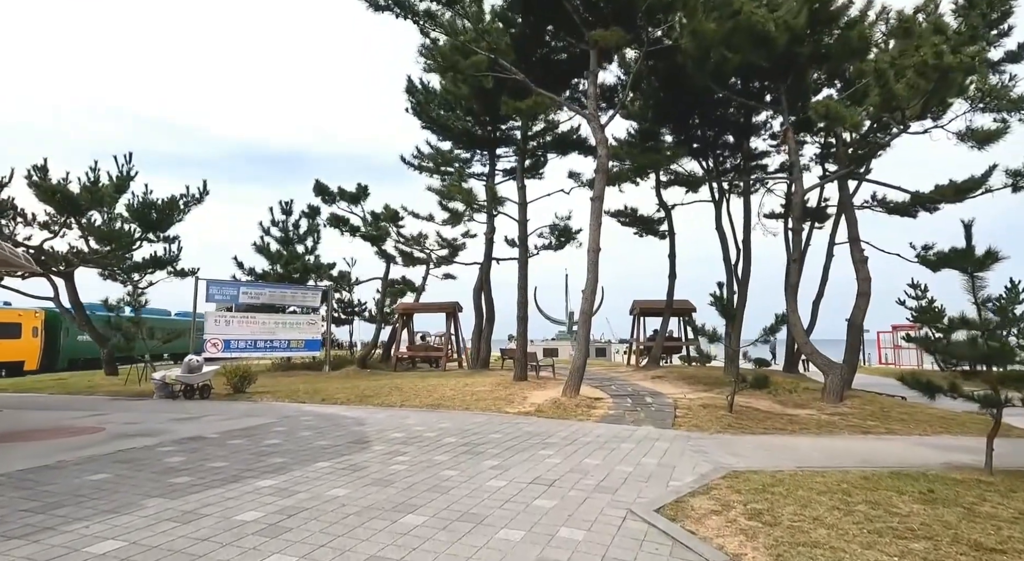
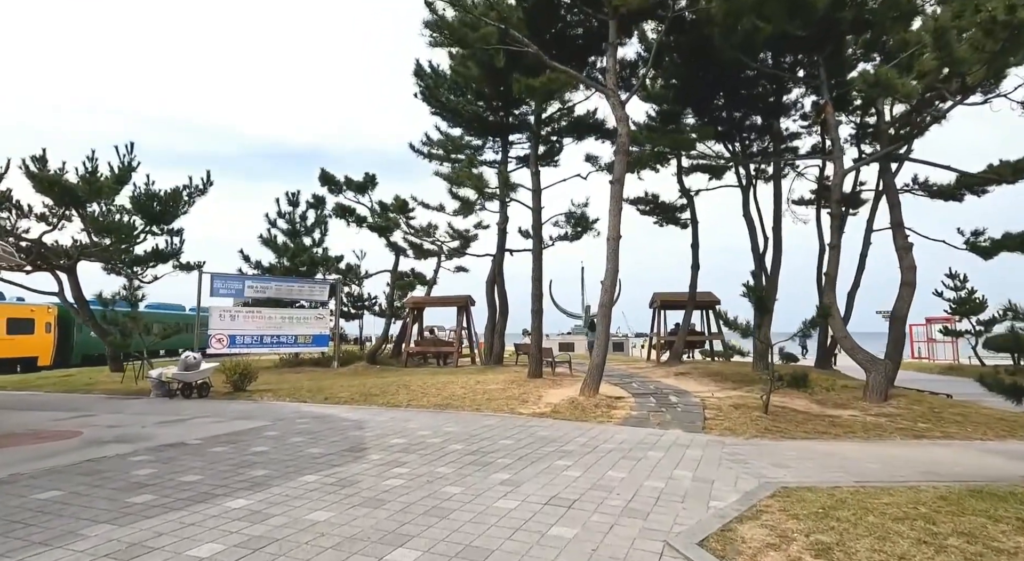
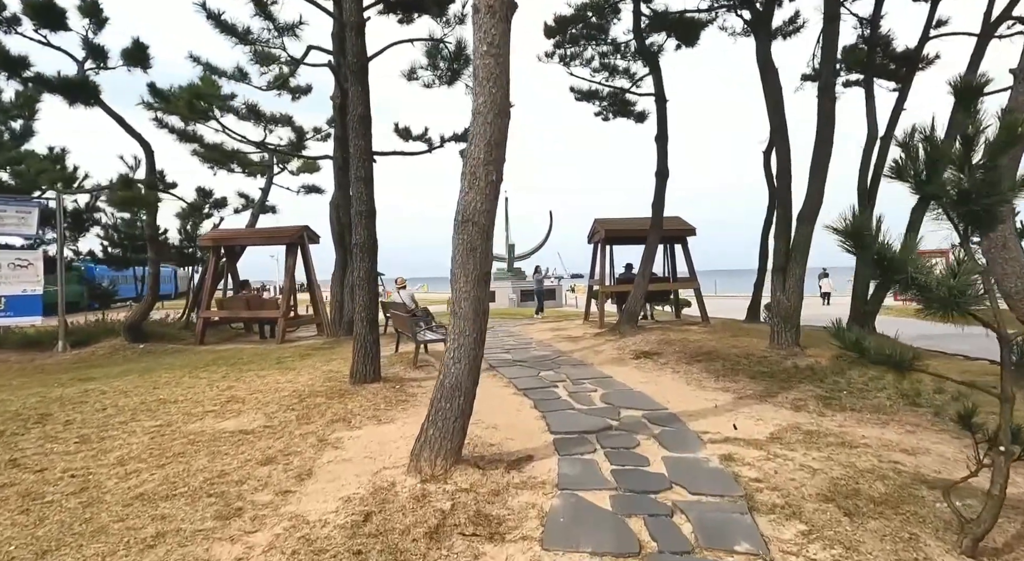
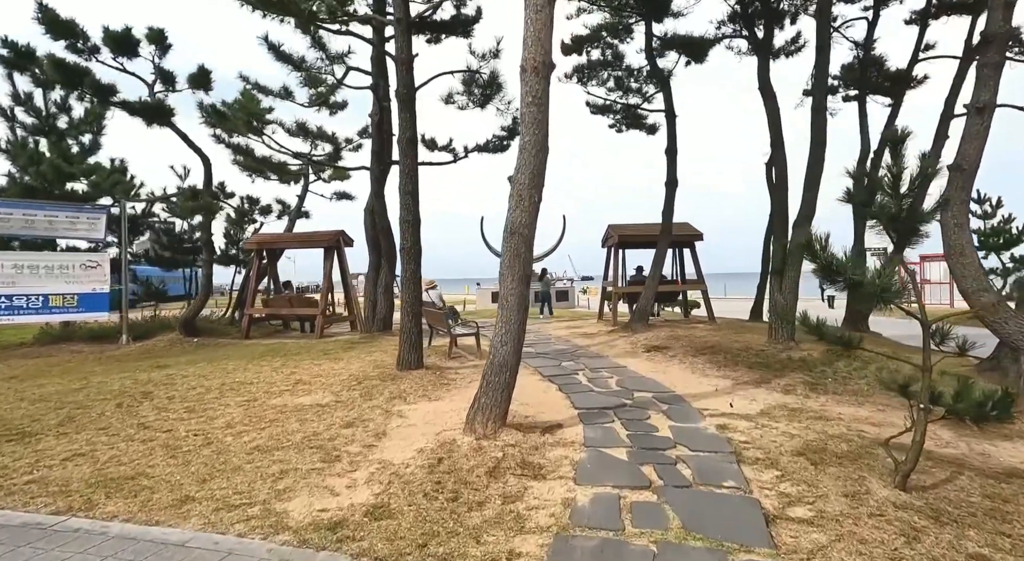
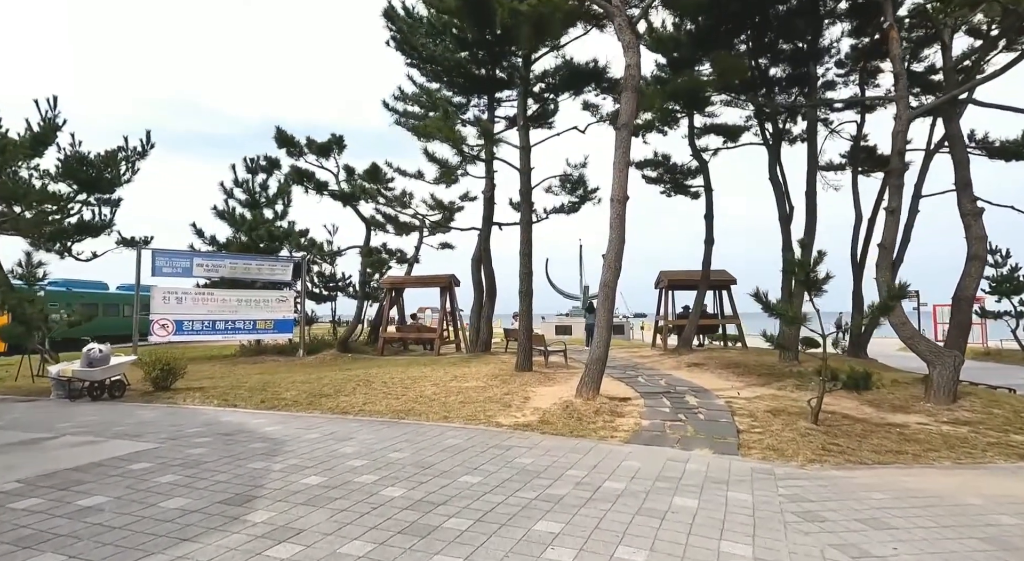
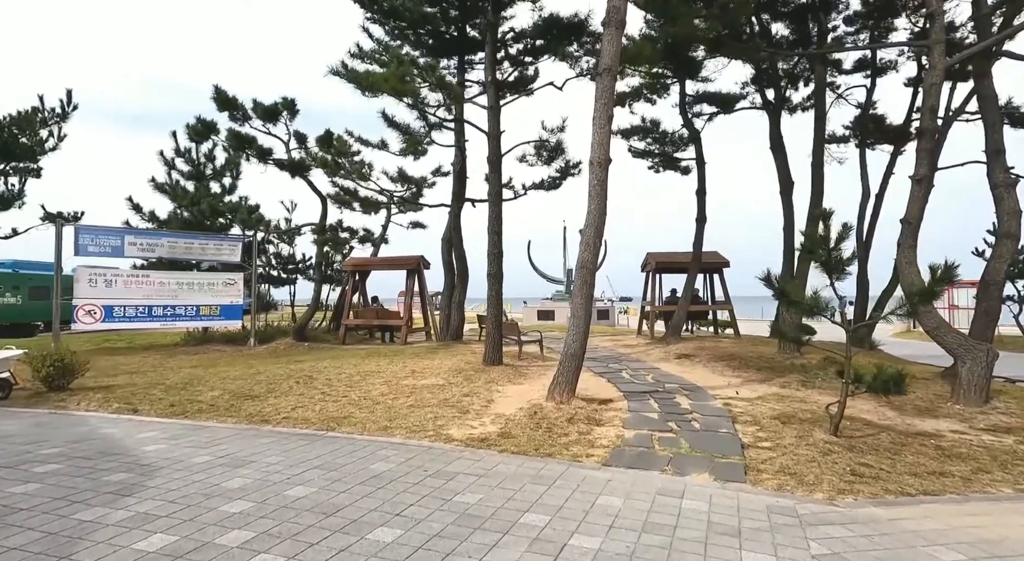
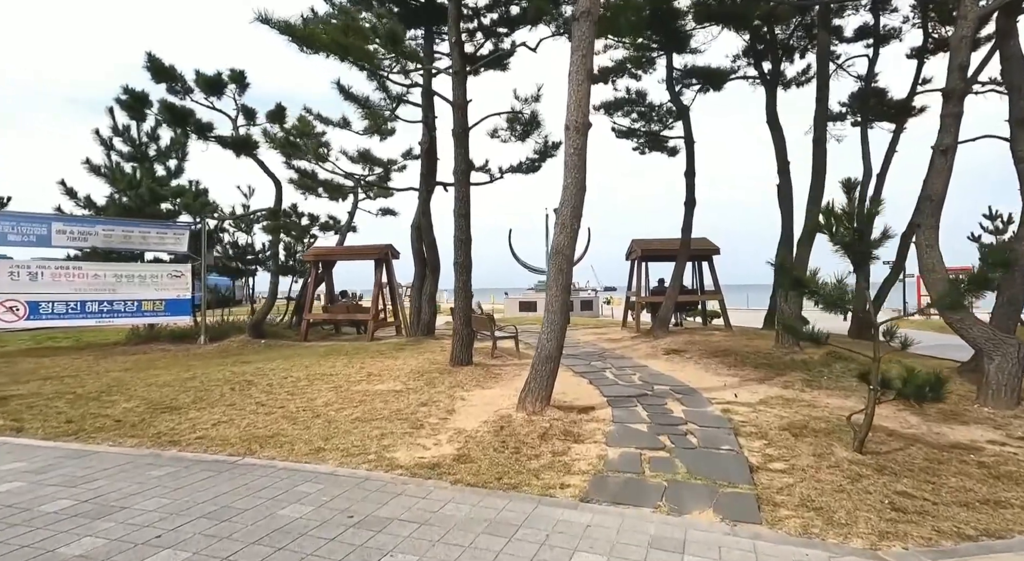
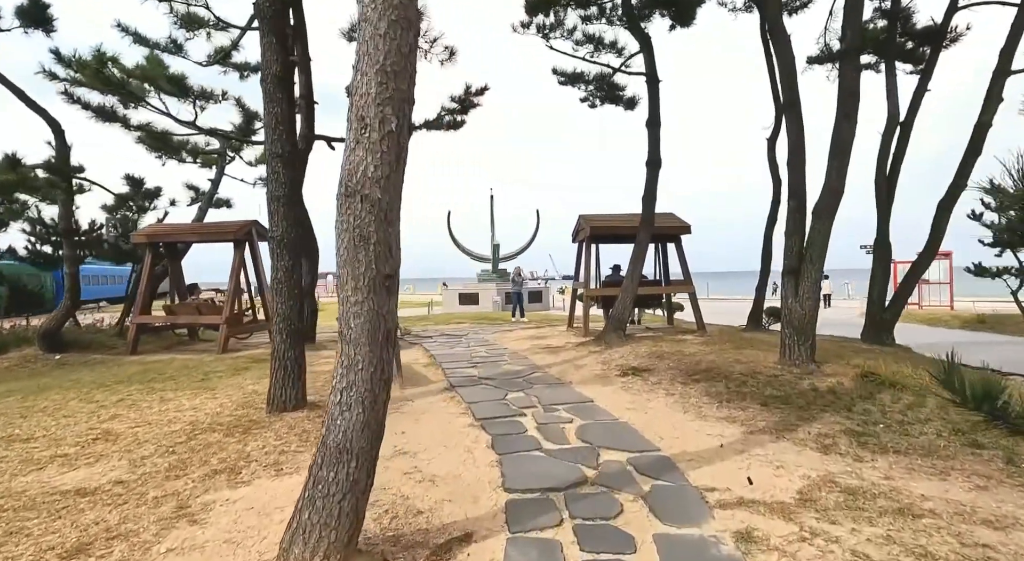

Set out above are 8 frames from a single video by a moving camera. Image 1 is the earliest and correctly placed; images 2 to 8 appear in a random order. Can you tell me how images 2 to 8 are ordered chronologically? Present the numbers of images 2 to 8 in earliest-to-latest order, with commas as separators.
2, 5, 6, 7, 4, 3, 8
